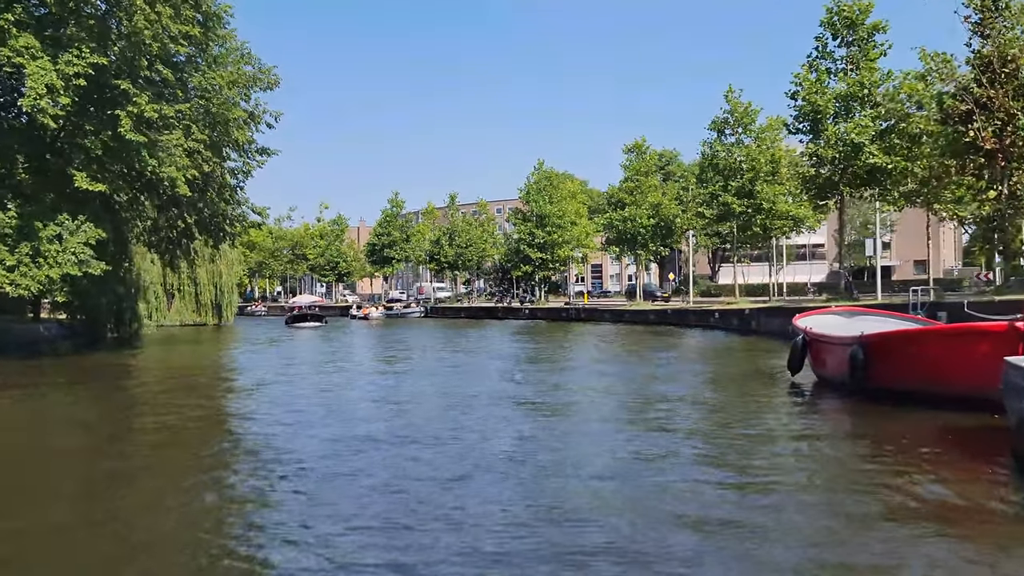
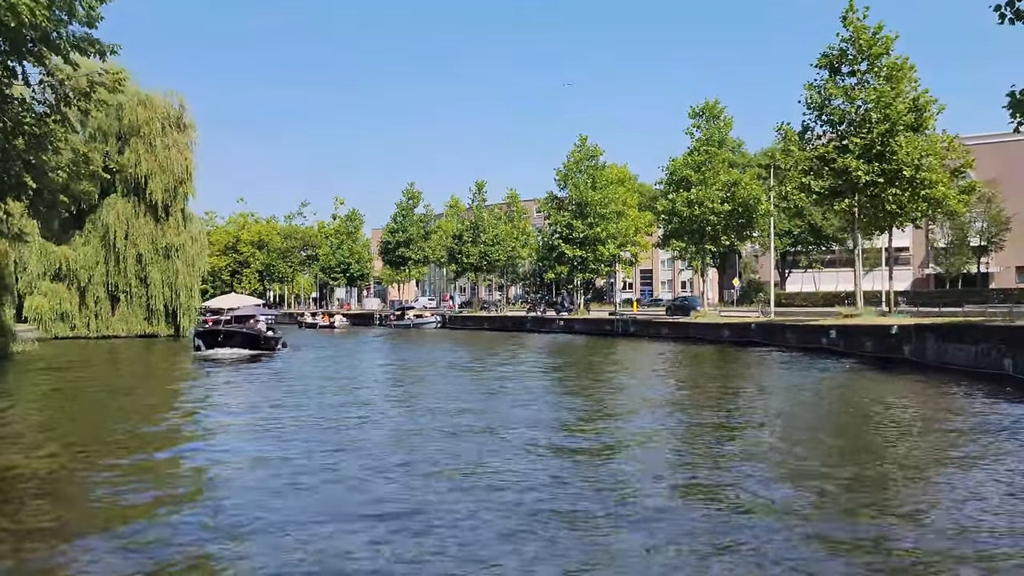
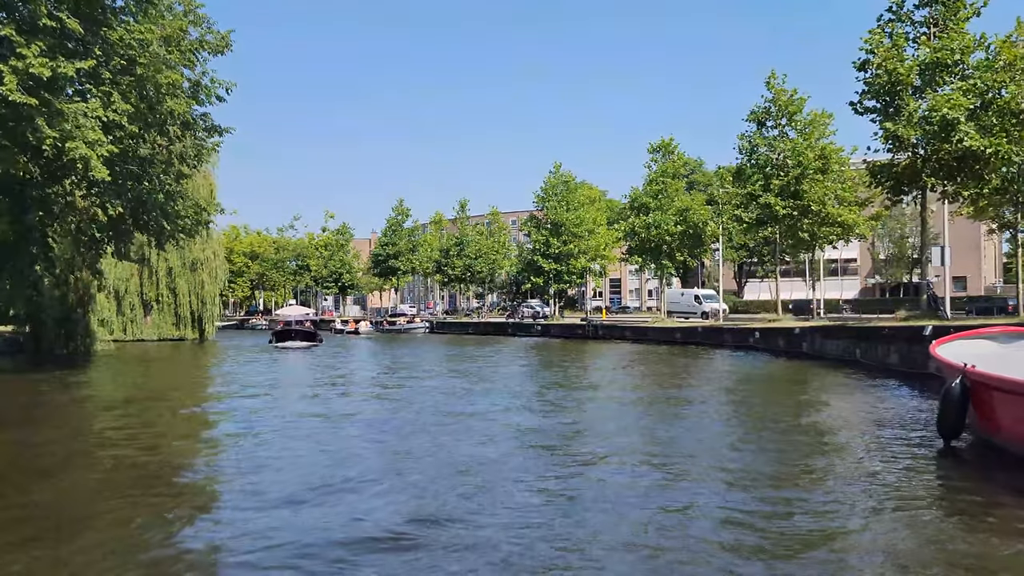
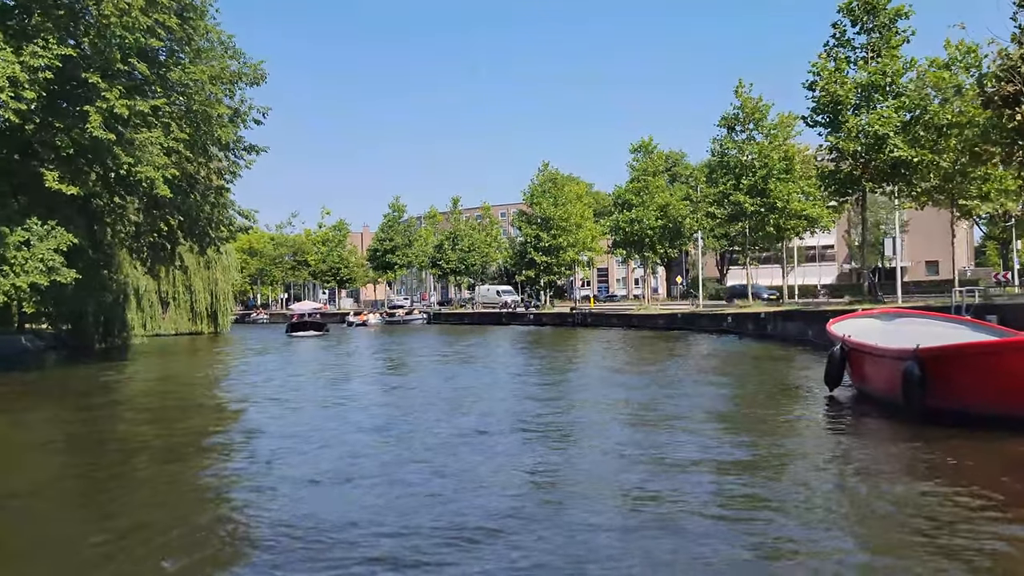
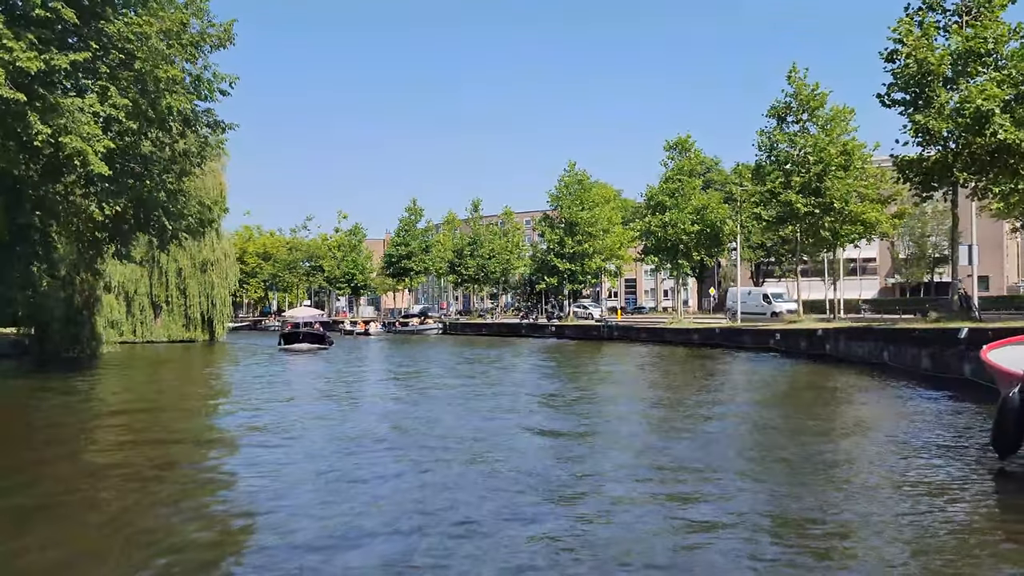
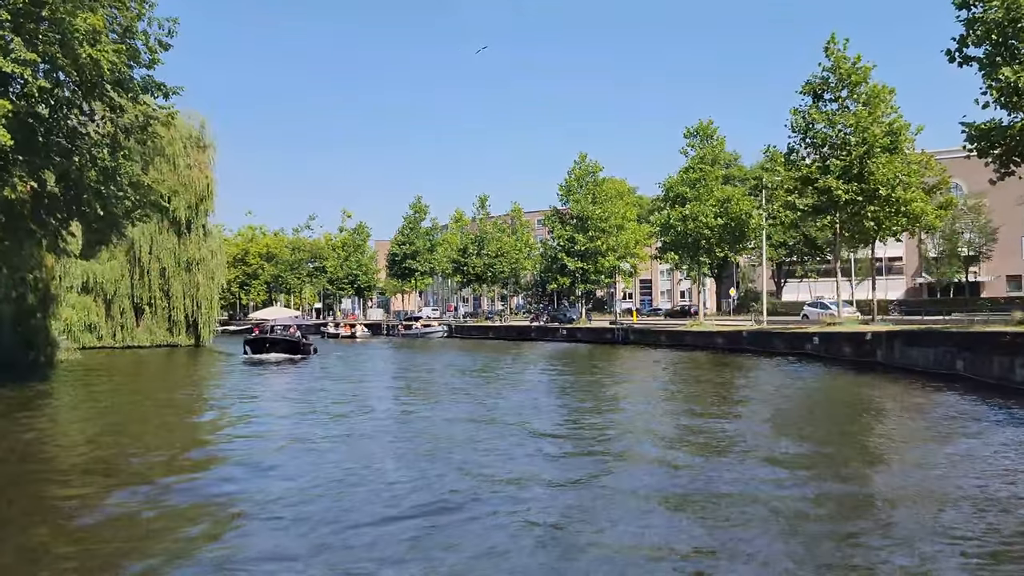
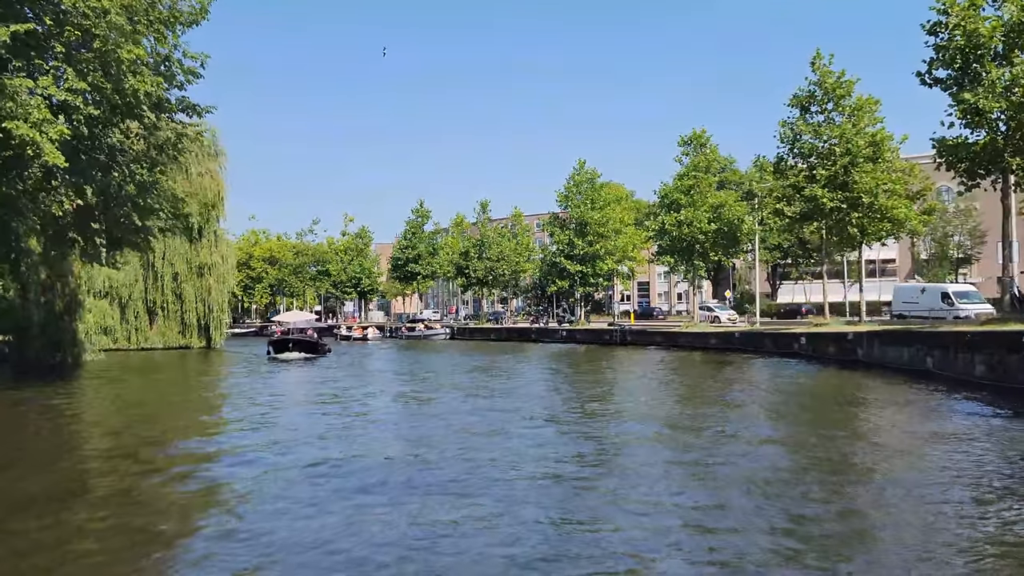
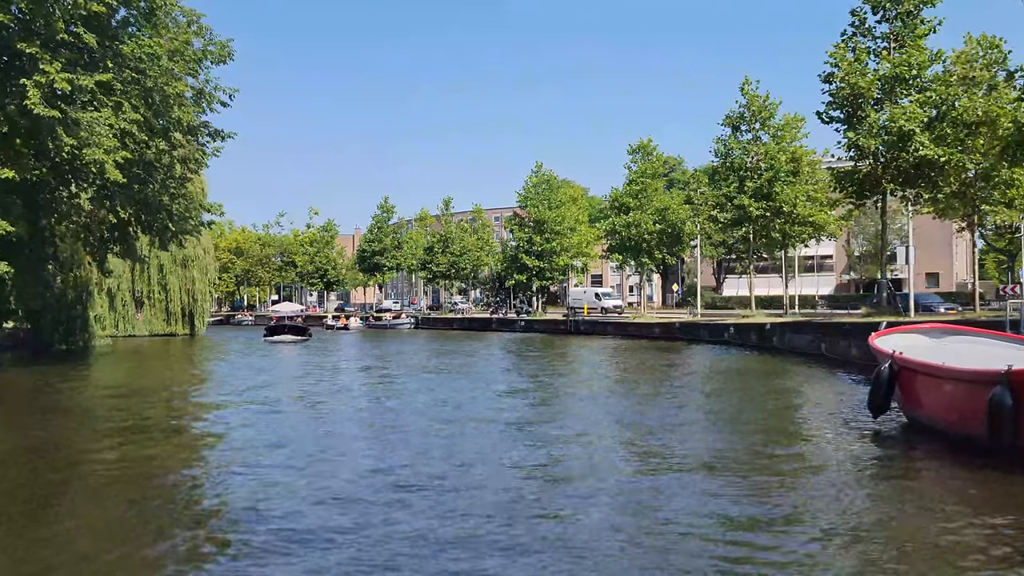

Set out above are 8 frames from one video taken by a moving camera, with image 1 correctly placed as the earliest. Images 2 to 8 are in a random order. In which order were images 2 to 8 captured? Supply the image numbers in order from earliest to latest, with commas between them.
4, 8, 3, 5, 7, 6, 2
